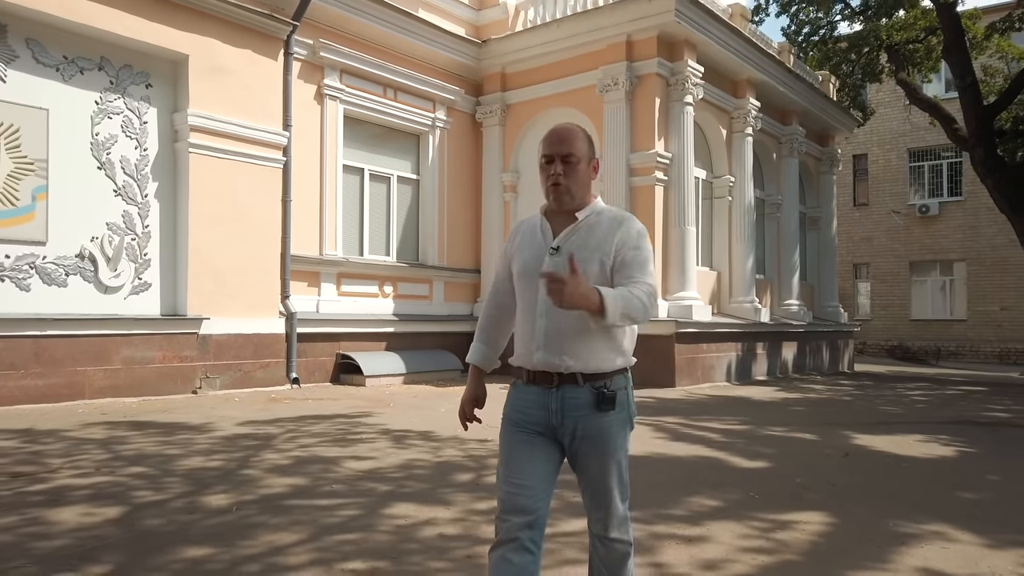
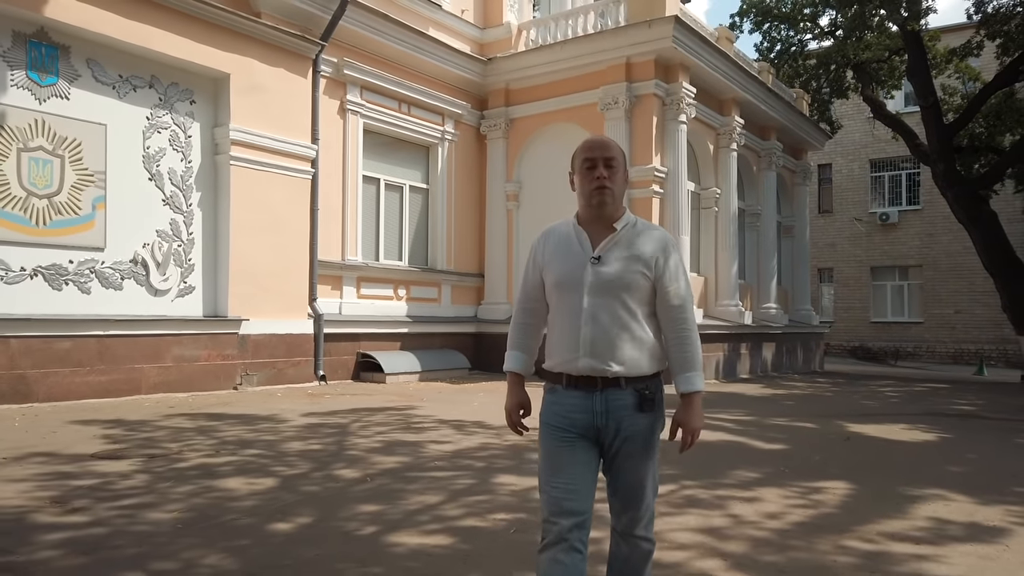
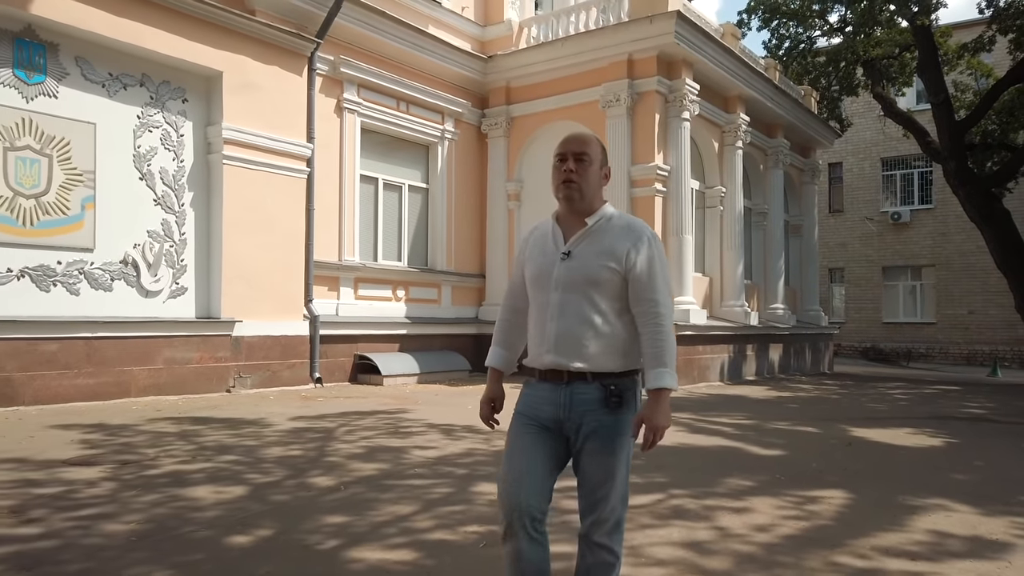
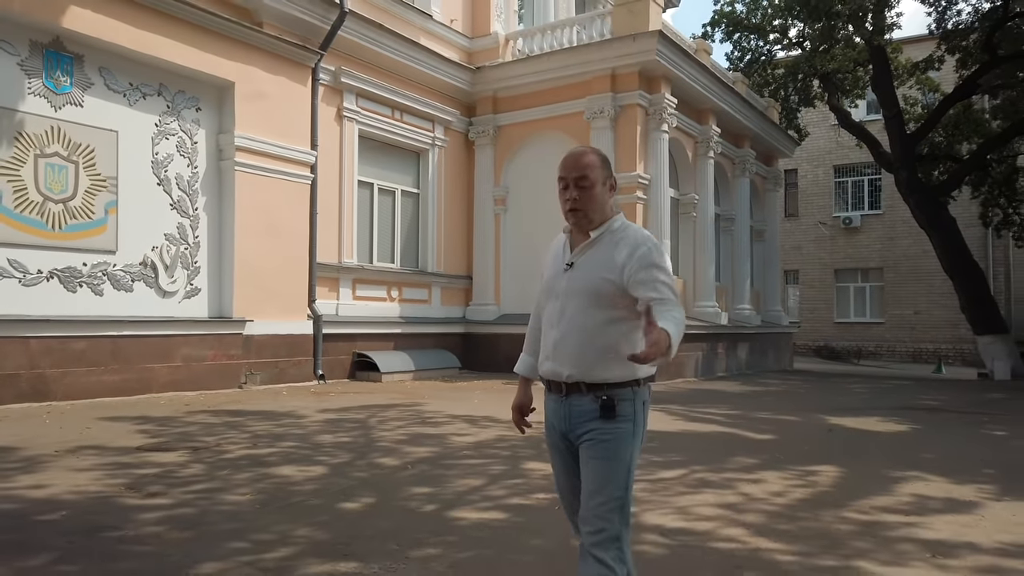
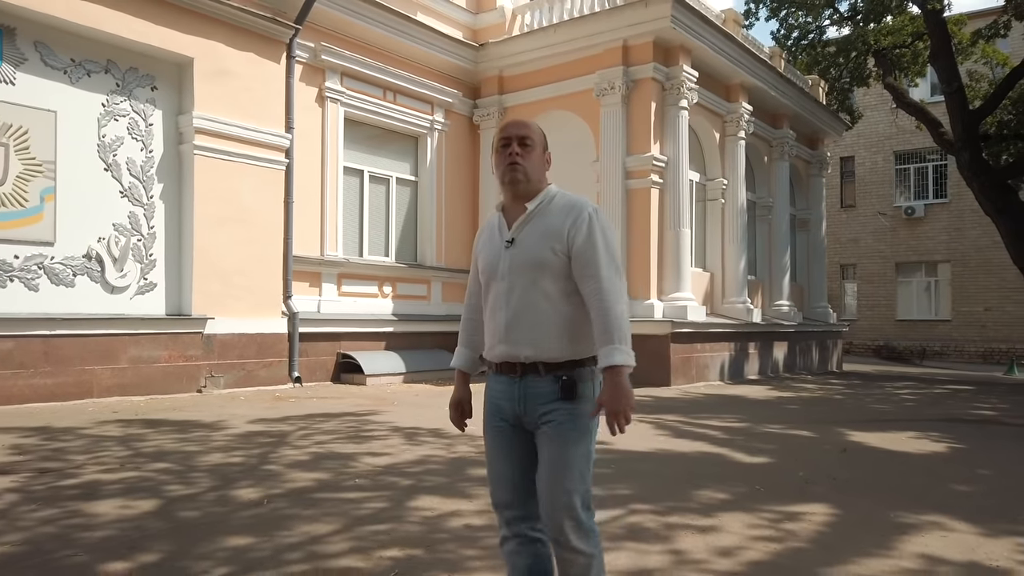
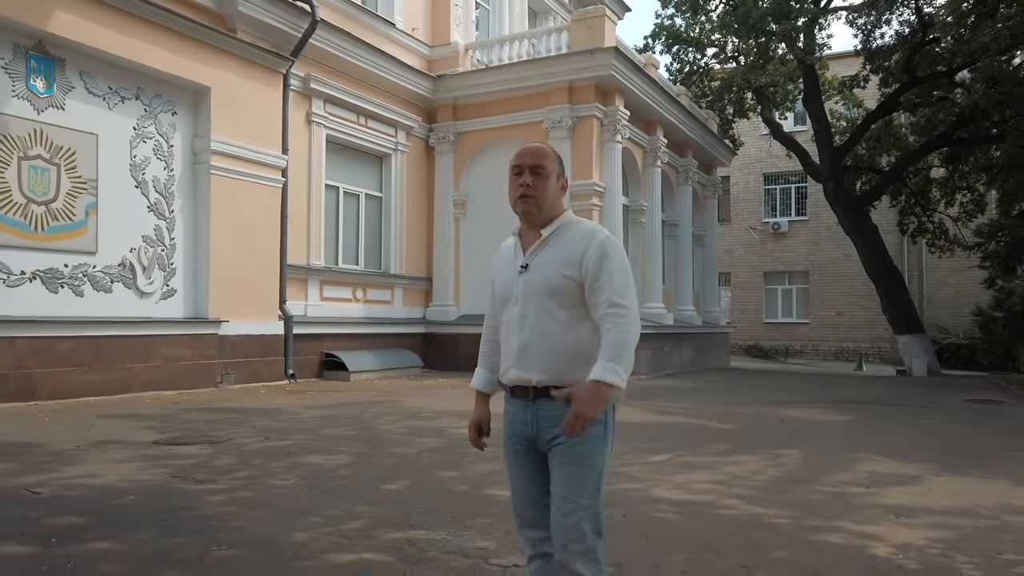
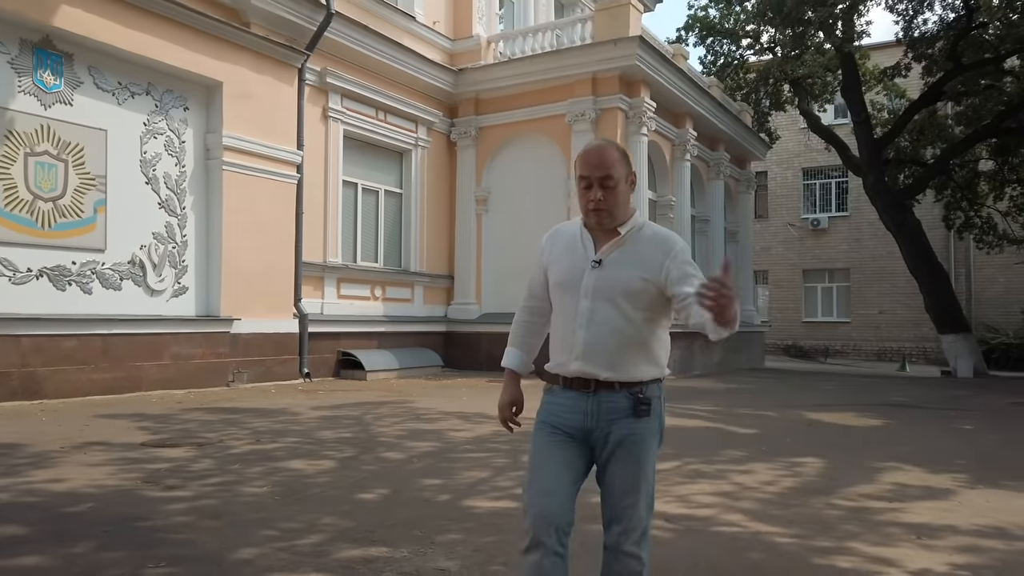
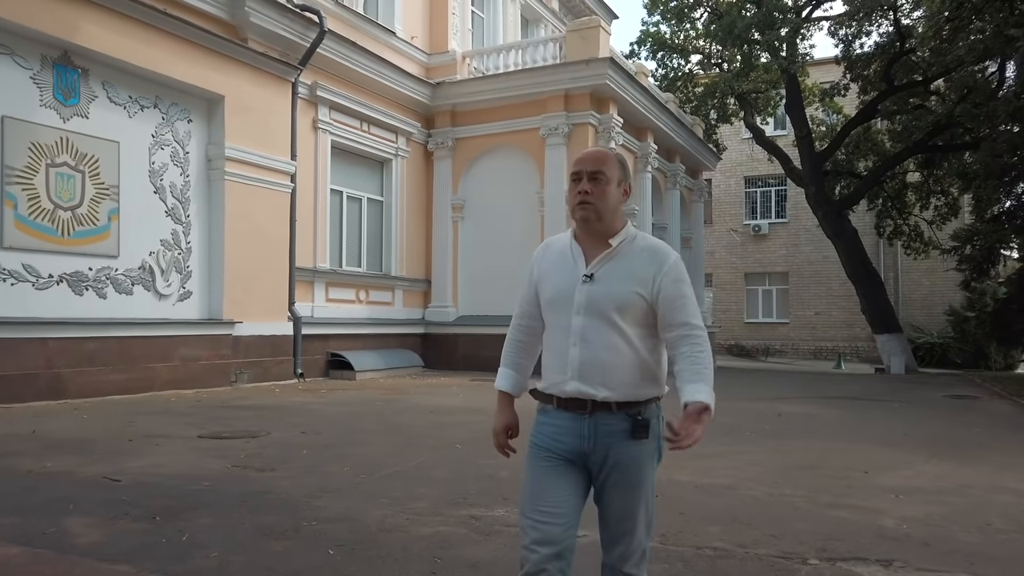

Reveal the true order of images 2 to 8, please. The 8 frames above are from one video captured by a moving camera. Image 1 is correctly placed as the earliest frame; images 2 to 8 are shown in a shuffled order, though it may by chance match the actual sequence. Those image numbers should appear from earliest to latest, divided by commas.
5, 3, 2, 4, 7, 6, 8
